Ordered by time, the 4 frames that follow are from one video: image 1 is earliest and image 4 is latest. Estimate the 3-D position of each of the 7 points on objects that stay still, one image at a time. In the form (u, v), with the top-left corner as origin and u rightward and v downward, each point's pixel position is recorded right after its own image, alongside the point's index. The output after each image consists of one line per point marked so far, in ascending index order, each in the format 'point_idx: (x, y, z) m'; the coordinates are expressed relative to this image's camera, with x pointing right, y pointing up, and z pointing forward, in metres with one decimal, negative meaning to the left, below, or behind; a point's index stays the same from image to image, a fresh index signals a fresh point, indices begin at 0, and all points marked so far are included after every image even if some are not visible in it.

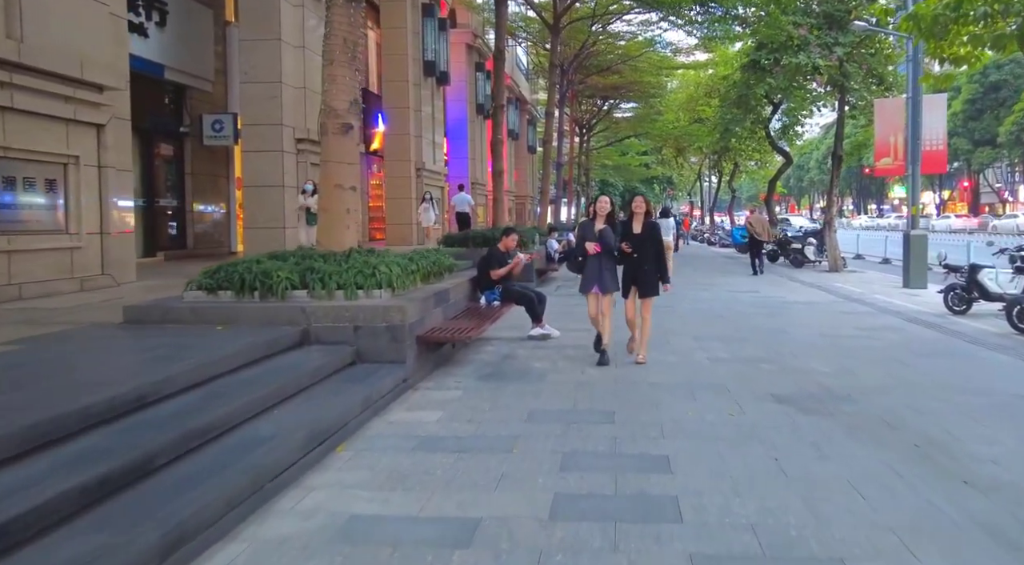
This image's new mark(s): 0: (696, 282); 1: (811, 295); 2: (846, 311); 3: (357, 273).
0: (+4.6, 0.0, +19.8) m
1: (+5.9, -0.3, +15.7) m
2: (+5.6, -0.5, +13.3) m
3: (-1.5, +0.1, +7.6) m
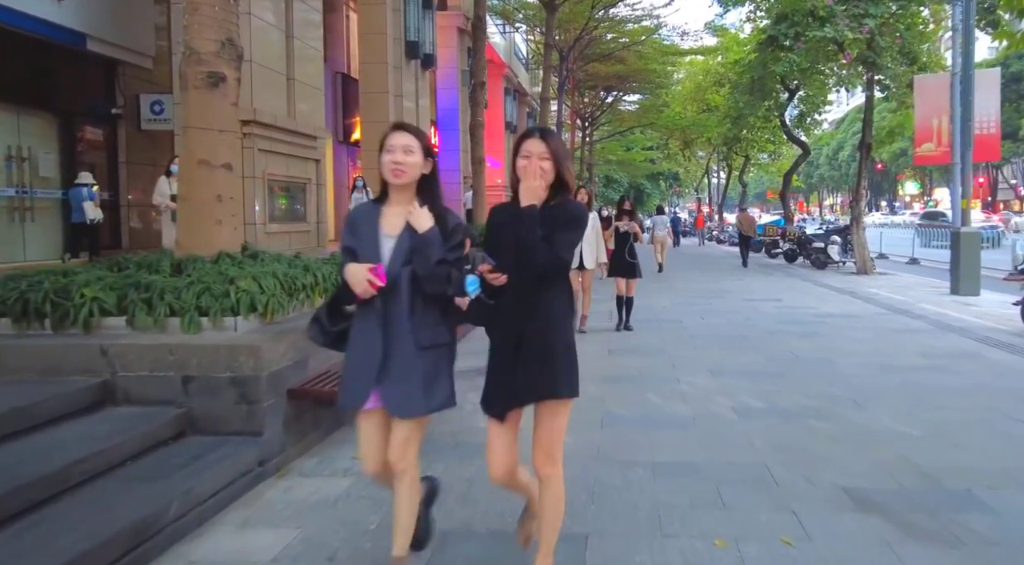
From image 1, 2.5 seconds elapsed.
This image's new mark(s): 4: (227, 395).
0: (+4.2, -0.1, +17.2) m
1: (+5.5, -0.4, +13.1) m
2: (+5.2, -0.6, +10.6) m
3: (-2.0, -0.1, +5.0) m
4: (-1.6, -0.6, +4.5) m
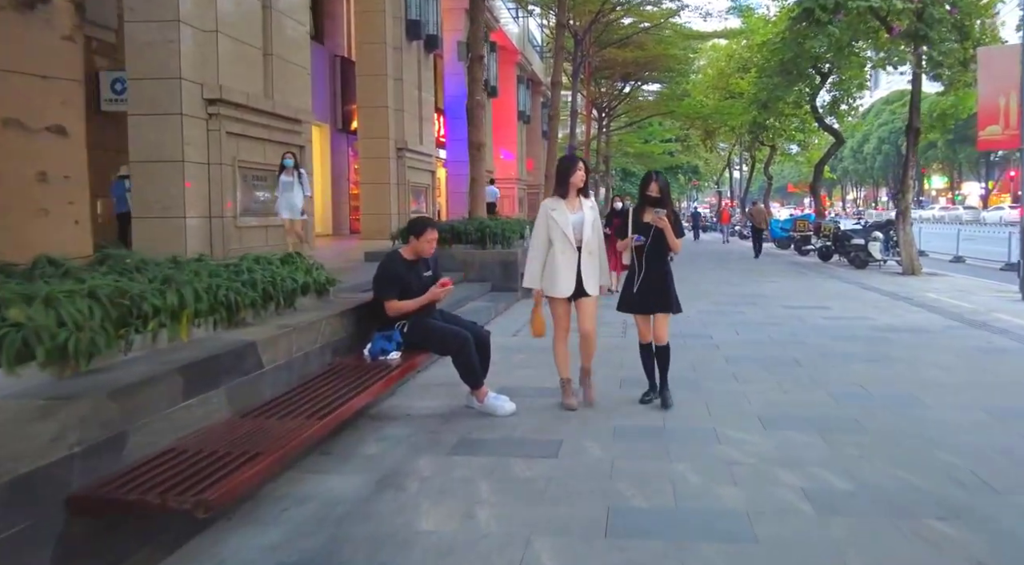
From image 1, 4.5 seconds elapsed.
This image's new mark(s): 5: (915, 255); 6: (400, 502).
0: (+4.3, -0.2, +15.1) m
1: (+5.5, -0.5, +11.0) m
2: (+5.1, -0.7, +8.5) m
3: (-2.2, -0.2, +3.0) m
4: (-1.9, -0.8, +2.5) m
5: (+9.7, +0.7, +19.0) m
6: (-0.6, -1.1, +4.0) m
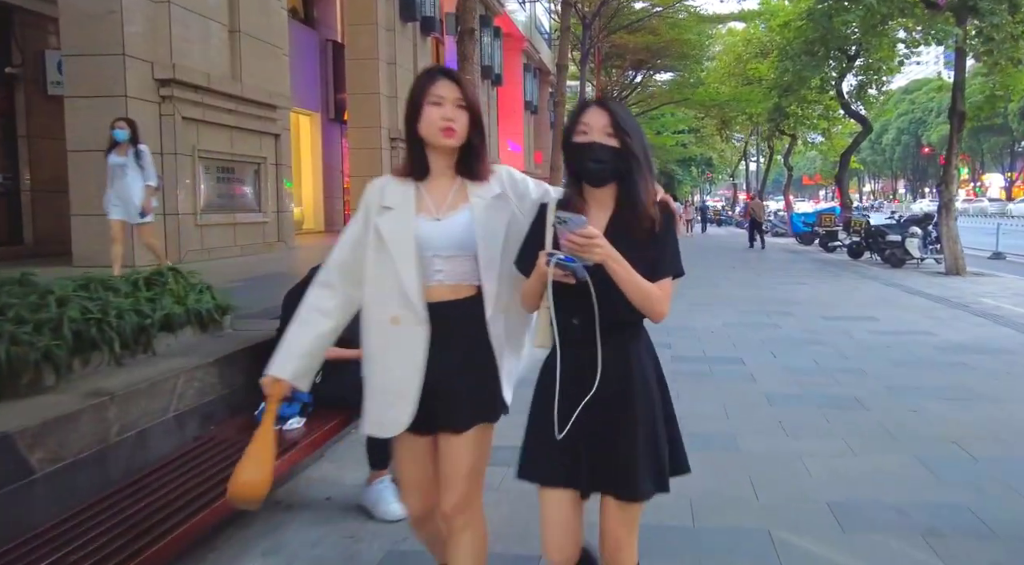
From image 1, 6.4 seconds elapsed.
0: (+4.2, -0.2, +13.2) m
1: (+5.3, -0.6, +9.1) m
2: (+4.9, -0.8, +6.7) m
3: (-2.4, -0.3, +1.3) m
4: (-2.1, -0.9, +0.8) m
5: (+9.7, +0.7, +17.1) m
6: (-0.8, -1.3, +2.2) m
